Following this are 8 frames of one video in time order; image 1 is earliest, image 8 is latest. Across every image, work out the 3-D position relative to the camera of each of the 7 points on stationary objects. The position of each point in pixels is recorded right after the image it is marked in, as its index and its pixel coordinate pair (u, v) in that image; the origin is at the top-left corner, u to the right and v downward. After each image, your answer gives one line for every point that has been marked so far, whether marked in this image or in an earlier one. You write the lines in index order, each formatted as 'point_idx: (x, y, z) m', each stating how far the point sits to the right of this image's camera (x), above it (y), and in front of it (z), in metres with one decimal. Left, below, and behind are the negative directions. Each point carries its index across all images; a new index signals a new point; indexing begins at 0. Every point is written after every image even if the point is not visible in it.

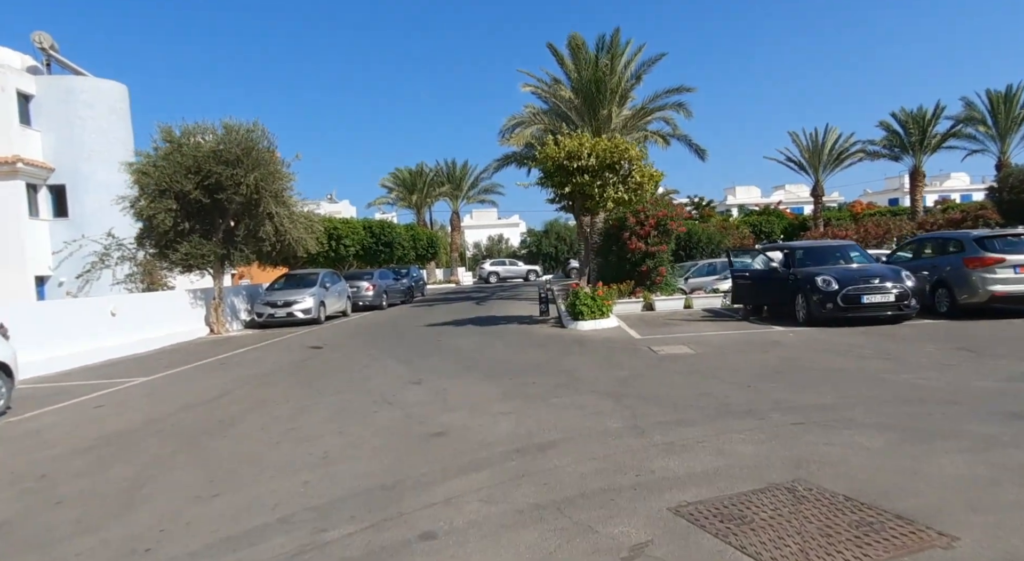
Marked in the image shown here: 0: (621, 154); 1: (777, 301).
0: (+2.8, +3.2, +14.5) m
1: (+6.1, -0.5, +13.4) m
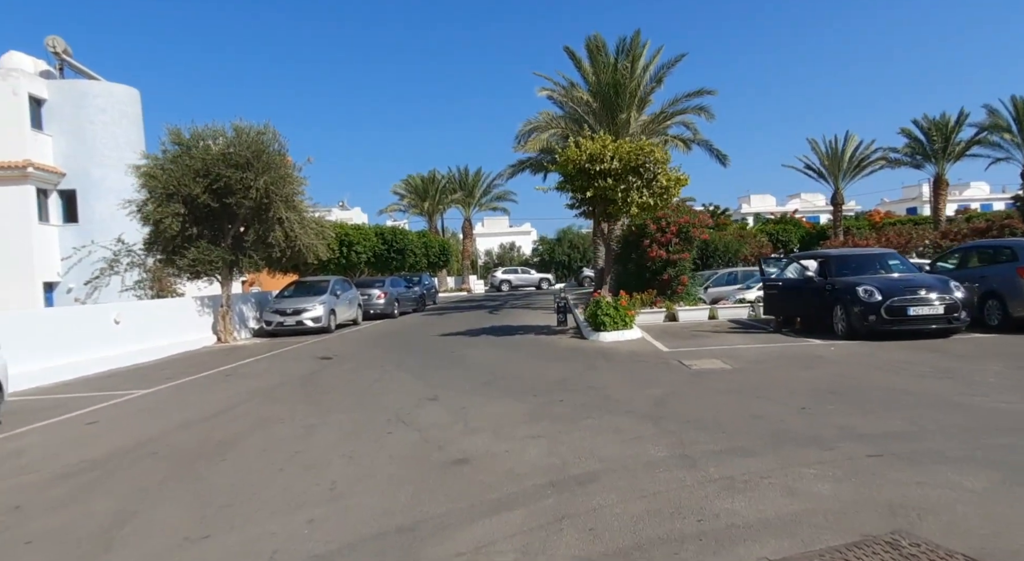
0: (+3.2, +3.0, +13.8) m
1: (+6.5, -0.7, +12.6) m
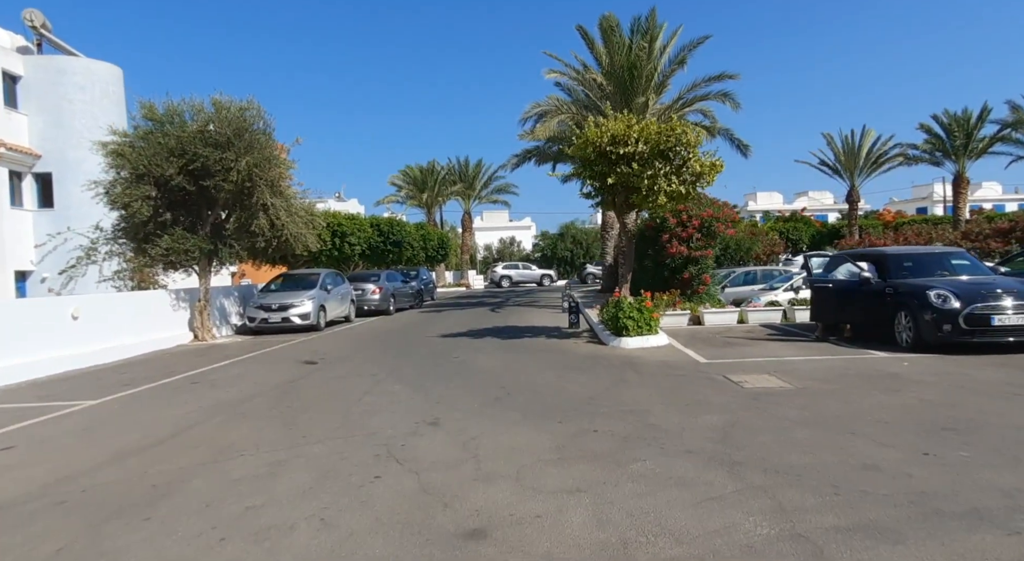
0: (+3.5, +3.0, +12.2) m
1: (+6.8, -0.7, +11.0) m
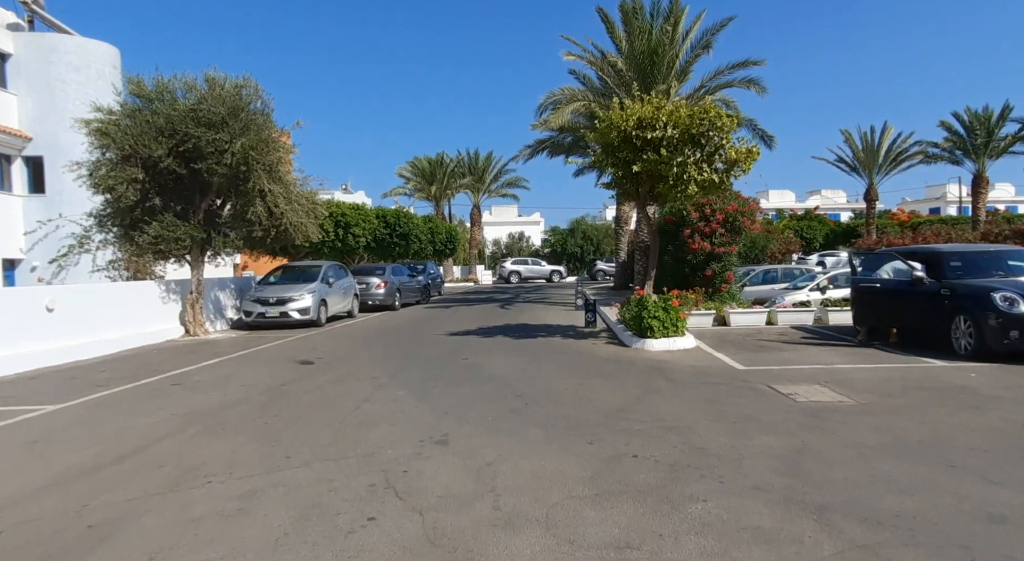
0: (+3.8, +3.1, +11.2) m
1: (+7.0, -0.7, +9.9) m
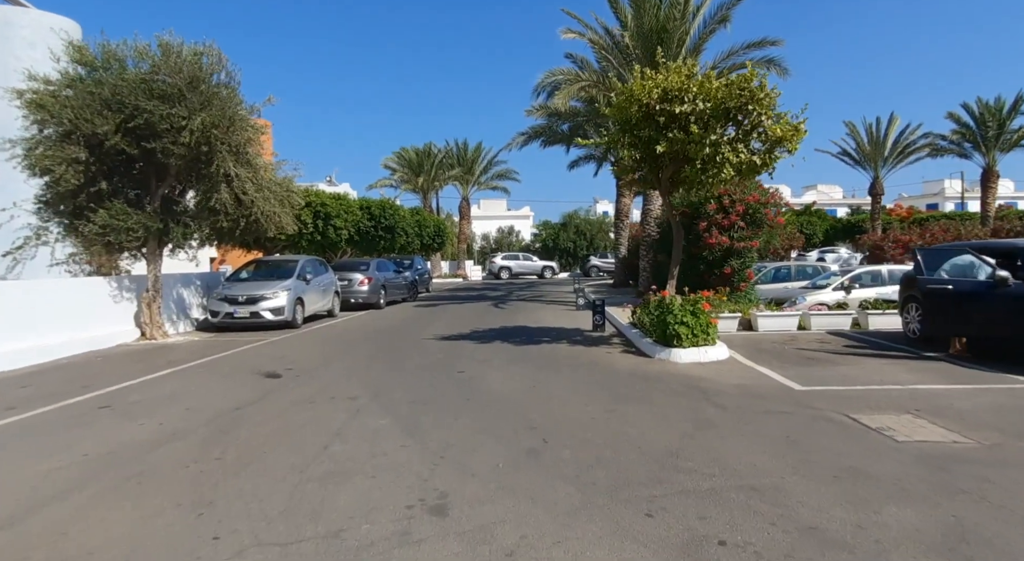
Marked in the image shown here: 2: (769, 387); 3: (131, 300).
0: (+3.9, +3.1, +9.5) m
1: (+7.1, -0.8, +8.4) m
2: (+3.4, -1.4, +7.5) m
3: (-9.2, -0.5, +13.9) m
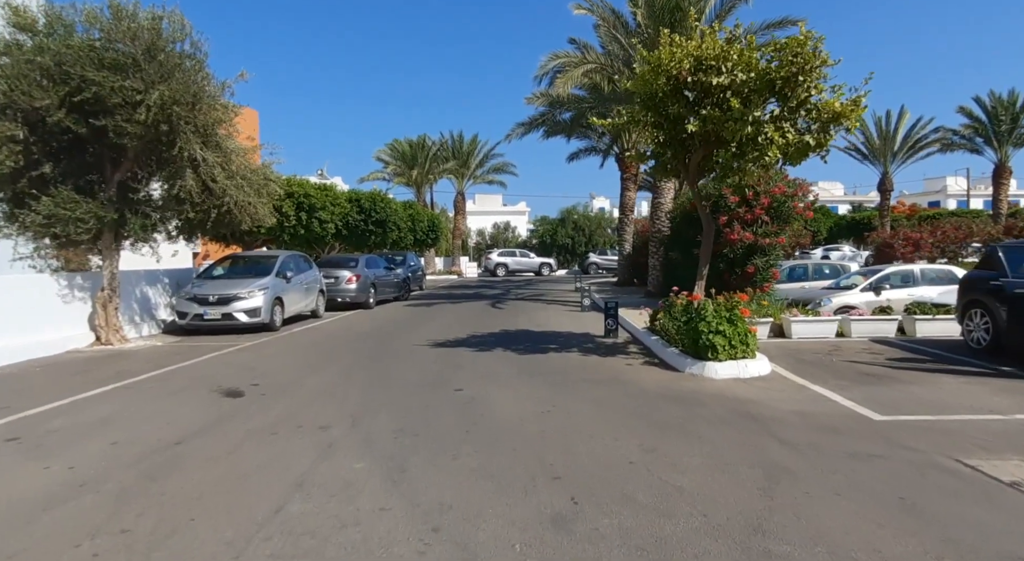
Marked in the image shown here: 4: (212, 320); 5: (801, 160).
0: (+4.0, +3.0, +8.1) m
1: (+7.2, -0.8, +7.1) m
2: (+3.5, -1.4, +6.1) m
3: (-9.1, -0.4, +12.3) m
4: (-7.0, -0.9, +13.6) m
5: (+4.3, +1.8, +8.5) m
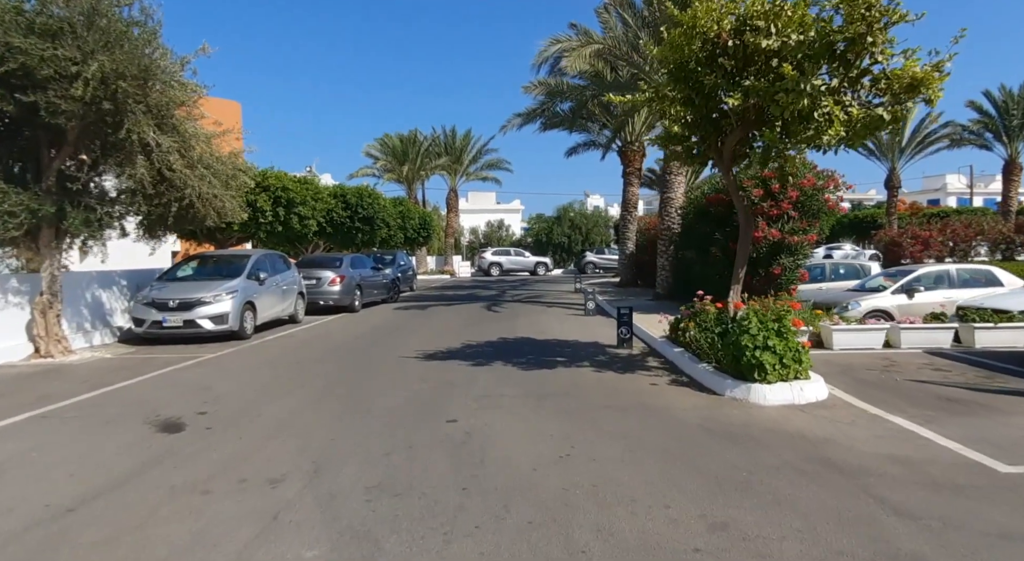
0: (+4.1, +3.0, +6.7) m
1: (+7.3, -0.9, +5.7) m
2: (+3.5, -1.5, +4.7) m
3: (-9.1, -0.5, +10.8) m
4: (-7.0, -1.0, +12.0) m
5: (+4.3, +1.7, +7.0) m
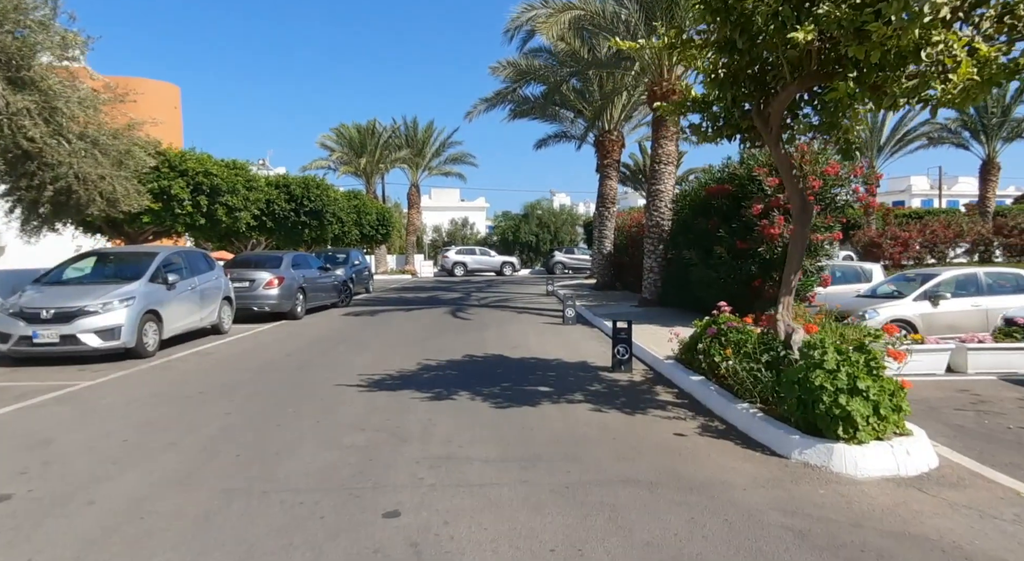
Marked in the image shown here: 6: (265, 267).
0: (+3.9, +2.9, +4.7) m
1: (+7.1, -1.0, +3.8) m
2: (+3.5, -1.6, +2.6) m
3: (-9.5, -0.5, +8.0) m
4: (-7.6, -1.0, +9.3) m
5: (+4.1, +1.6, +5.0) m
6: (-6.7, +0.4, +15.6) m
